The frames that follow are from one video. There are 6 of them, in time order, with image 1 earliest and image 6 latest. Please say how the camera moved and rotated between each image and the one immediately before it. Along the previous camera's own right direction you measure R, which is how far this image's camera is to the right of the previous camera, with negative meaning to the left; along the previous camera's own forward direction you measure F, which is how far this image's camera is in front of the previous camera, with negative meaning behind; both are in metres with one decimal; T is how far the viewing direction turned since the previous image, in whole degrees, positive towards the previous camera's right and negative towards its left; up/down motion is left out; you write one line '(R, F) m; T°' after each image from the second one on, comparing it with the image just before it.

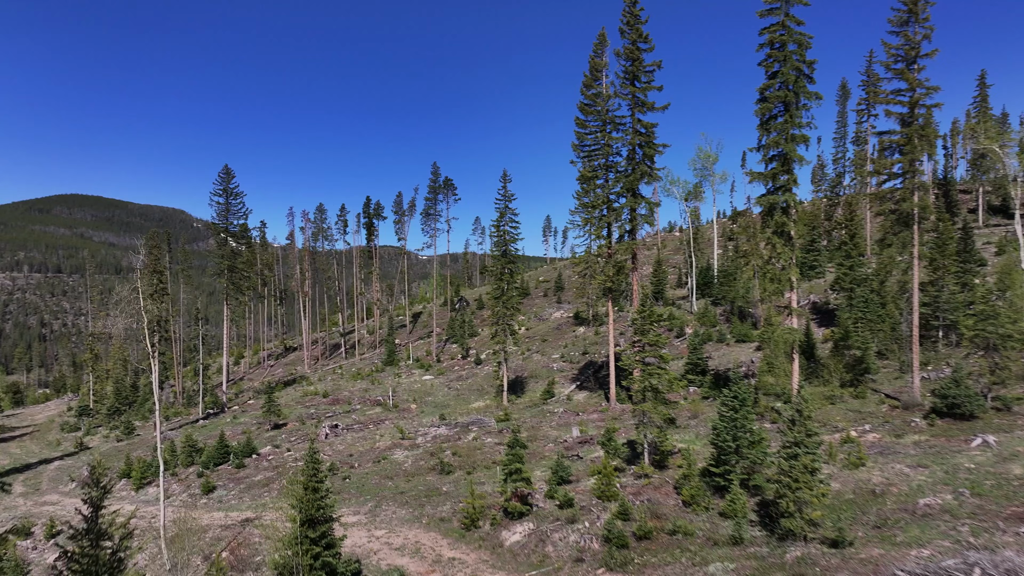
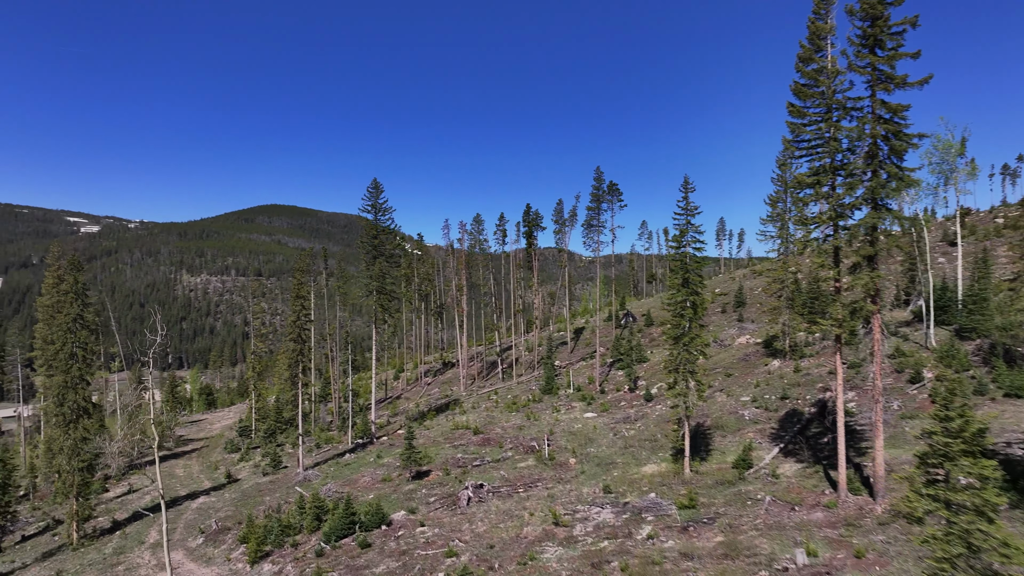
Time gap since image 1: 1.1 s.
(-0.5, +4.7) m; -13°
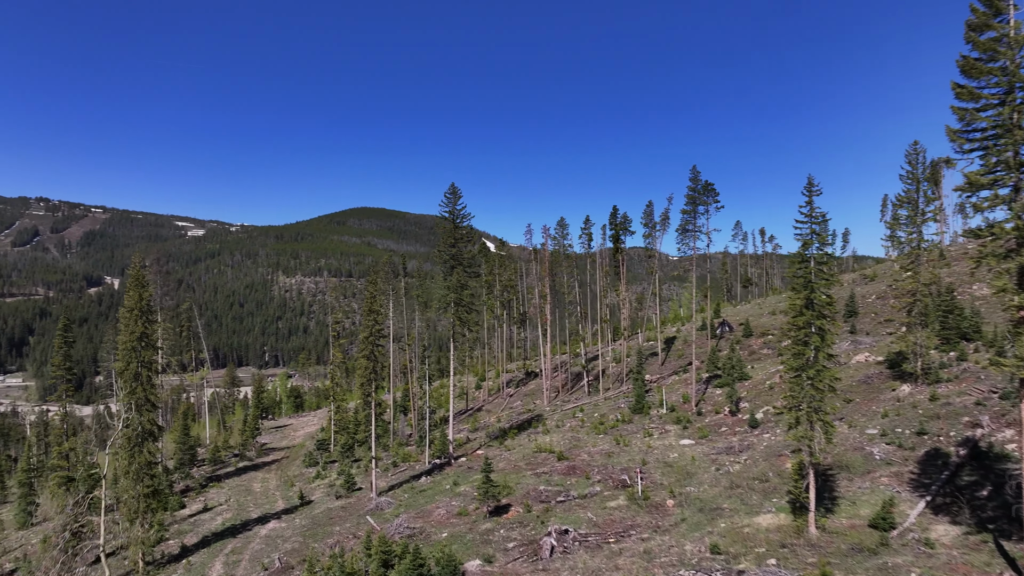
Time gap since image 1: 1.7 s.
(-0.1, +2.5) m; -7°
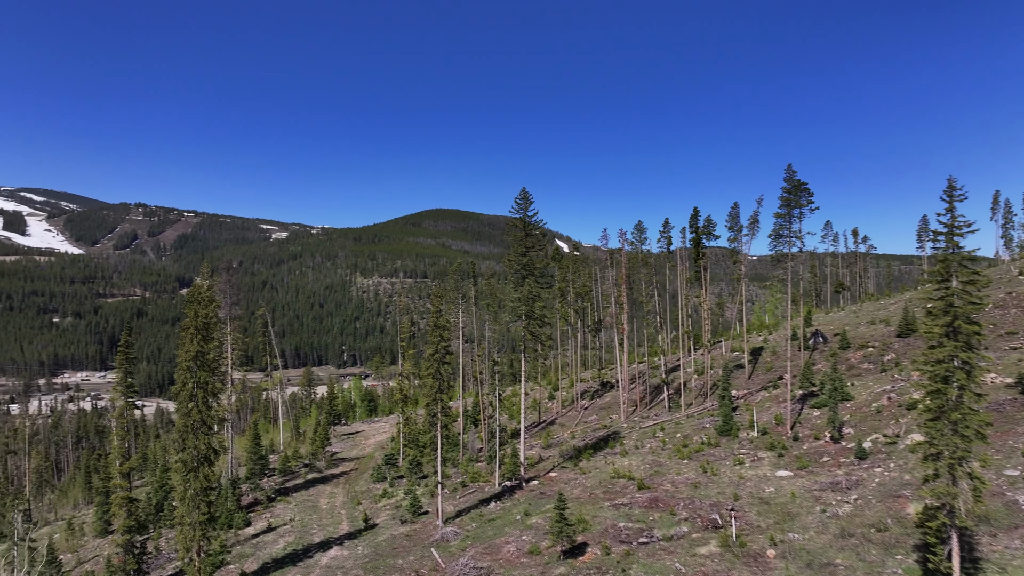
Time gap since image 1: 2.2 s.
(-0.1, +2.1) m; -6°
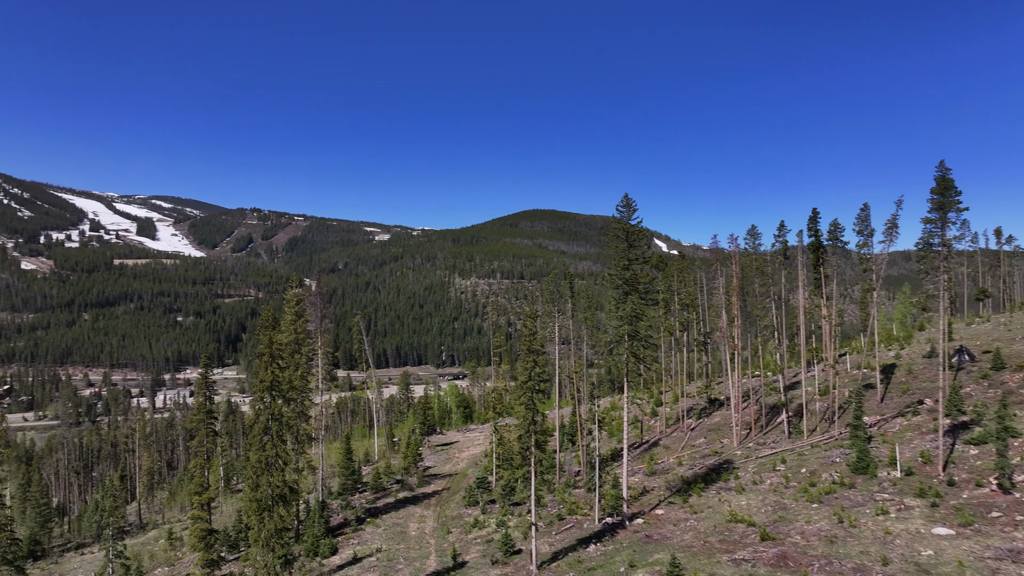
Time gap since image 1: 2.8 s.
(-0.2, +2.6) m; -8°
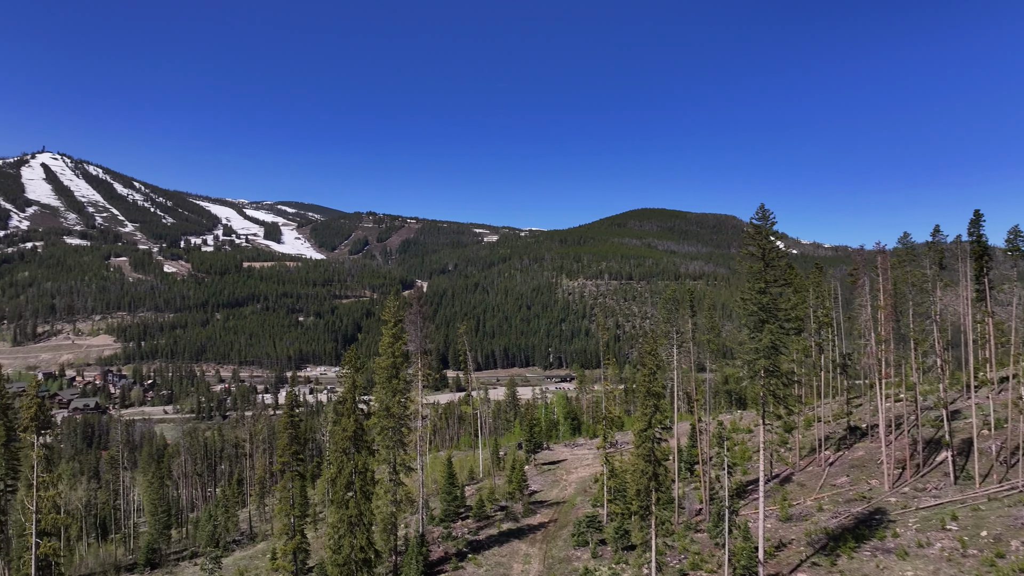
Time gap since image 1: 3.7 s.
(-0.2, +3.0) m; -9°
